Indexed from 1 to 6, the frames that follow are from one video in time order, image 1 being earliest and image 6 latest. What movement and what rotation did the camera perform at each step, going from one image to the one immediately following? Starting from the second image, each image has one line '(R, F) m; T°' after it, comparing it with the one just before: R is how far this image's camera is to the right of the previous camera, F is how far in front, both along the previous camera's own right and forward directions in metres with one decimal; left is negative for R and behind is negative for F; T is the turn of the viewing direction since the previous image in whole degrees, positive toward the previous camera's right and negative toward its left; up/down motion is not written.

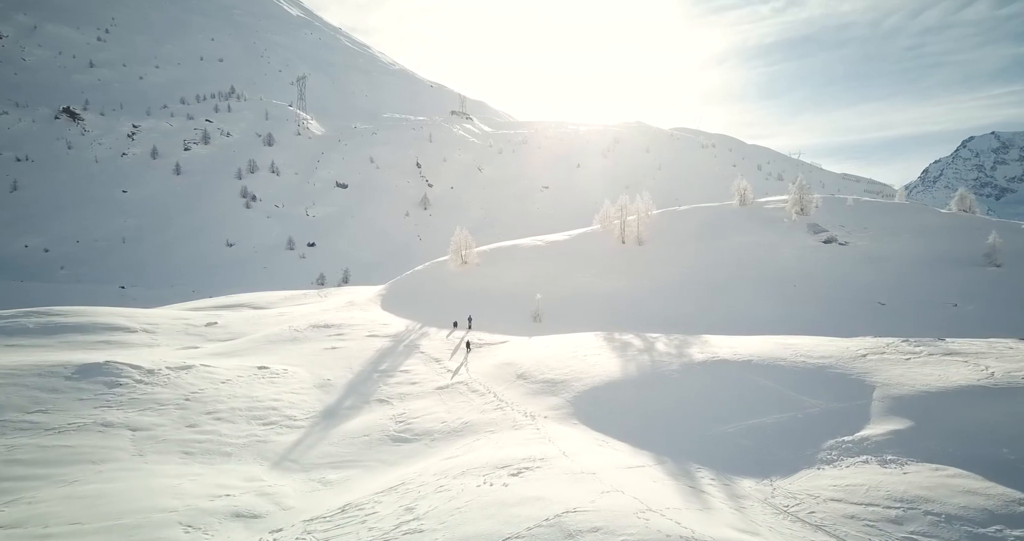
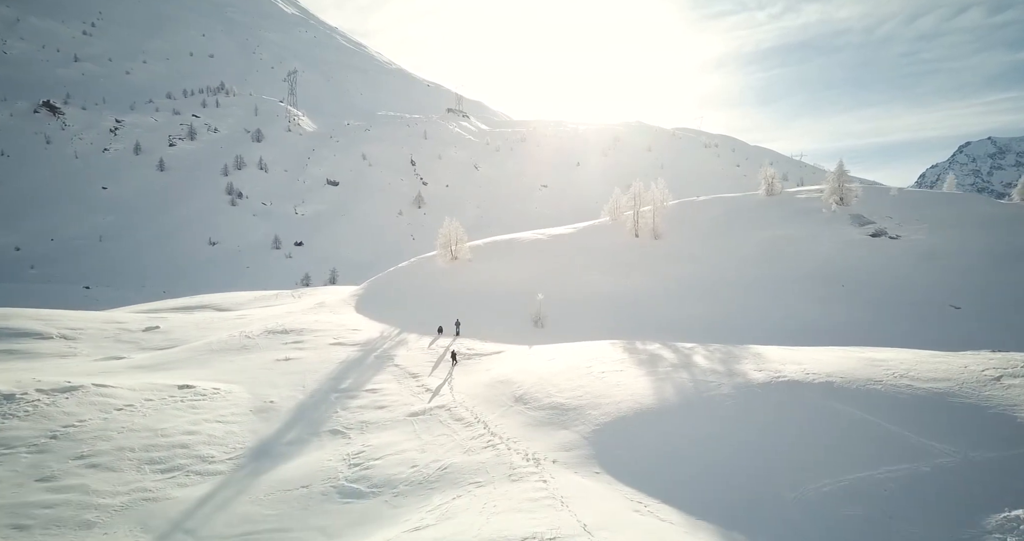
(0.0, +7.4) m; 0°
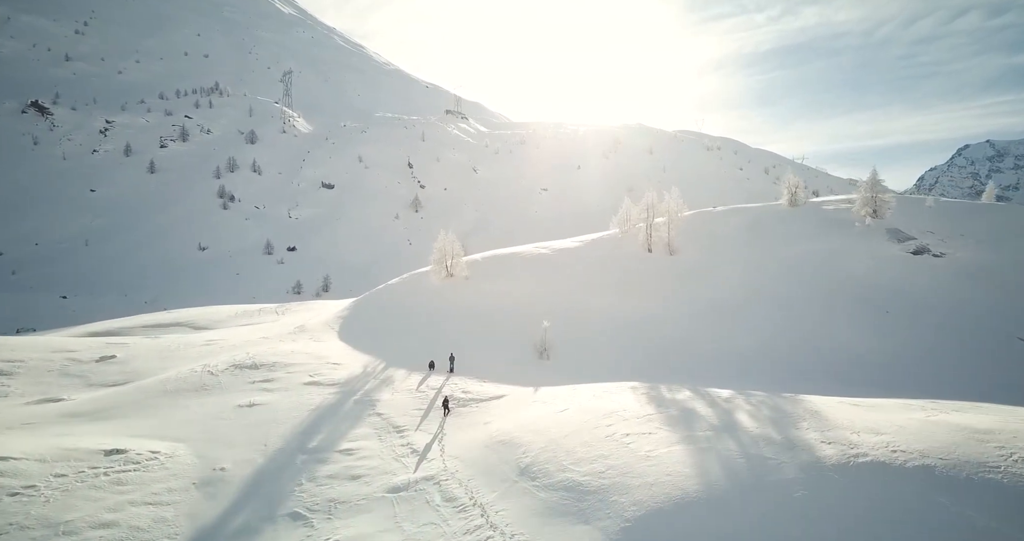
(-0.2, +4.7) m; 0°
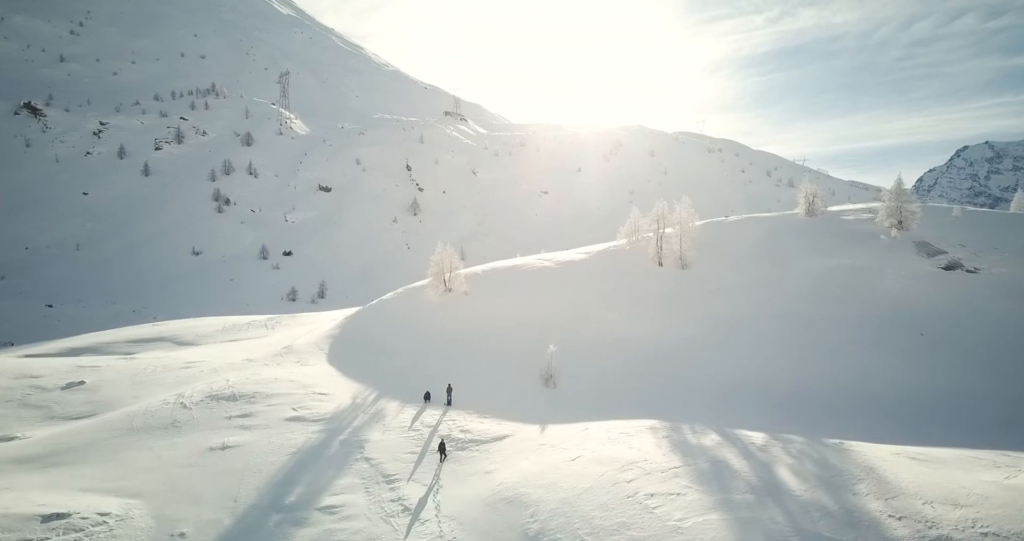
(-0.2, +2.9) m; 0°
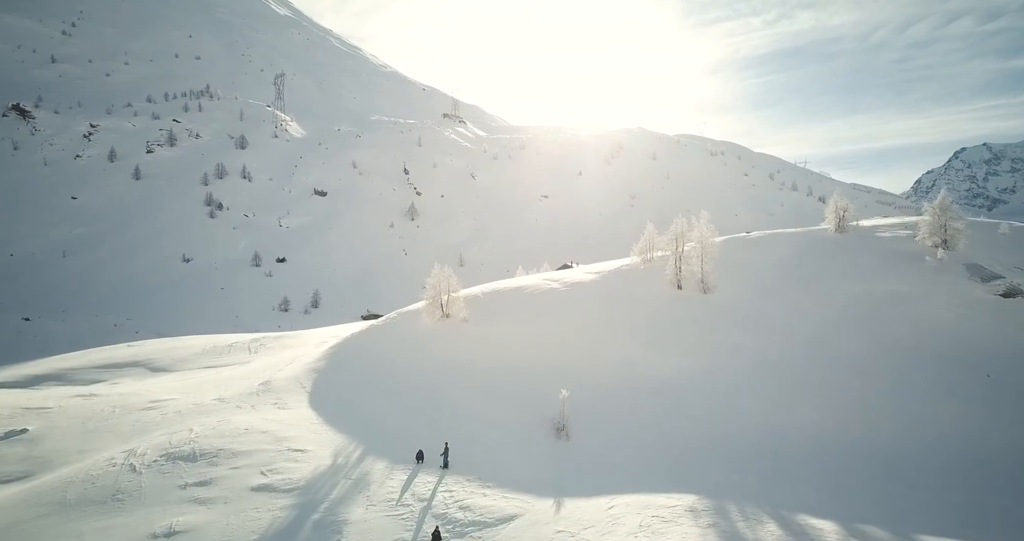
(-0.4, +4.2) m; 0°
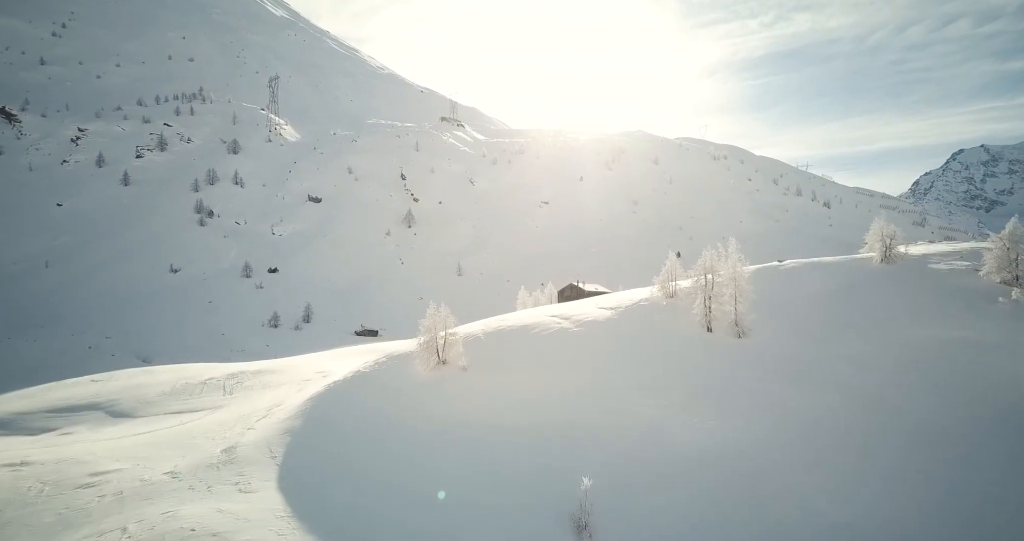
(-0.5, +5.2) m; 0°
